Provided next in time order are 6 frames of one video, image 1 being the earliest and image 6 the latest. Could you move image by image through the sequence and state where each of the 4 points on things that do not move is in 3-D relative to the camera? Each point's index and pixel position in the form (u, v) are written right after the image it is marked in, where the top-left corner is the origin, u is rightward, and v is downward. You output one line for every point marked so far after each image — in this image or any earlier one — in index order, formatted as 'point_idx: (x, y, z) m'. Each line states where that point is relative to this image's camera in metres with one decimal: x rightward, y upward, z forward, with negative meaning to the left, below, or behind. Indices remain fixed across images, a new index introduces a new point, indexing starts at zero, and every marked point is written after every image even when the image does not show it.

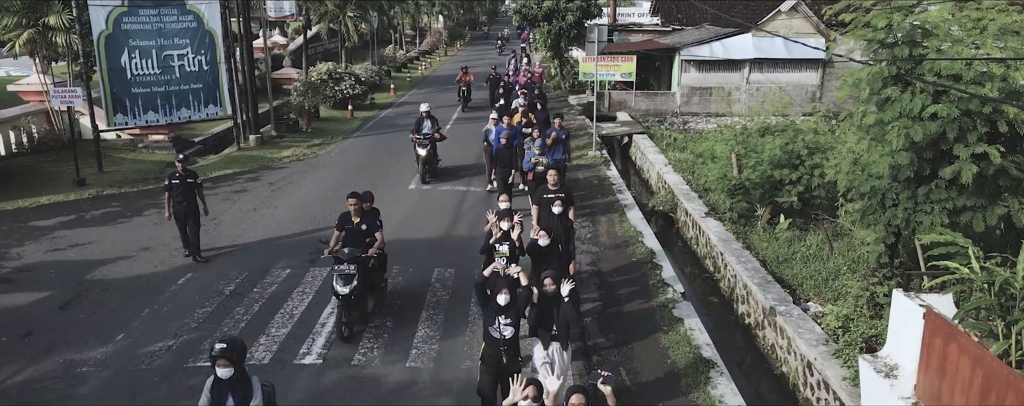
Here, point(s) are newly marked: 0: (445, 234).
0: (-1.0, -0.5, +10.9) m
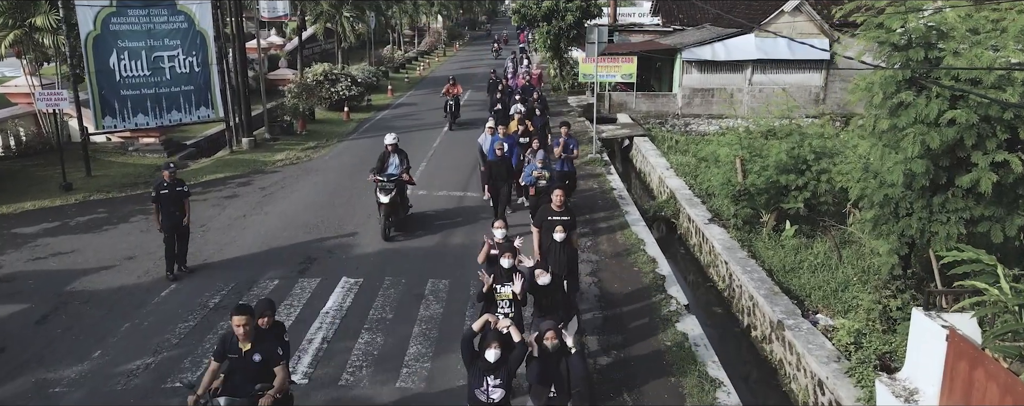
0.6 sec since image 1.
0: (-1.1, -0.6, +10.5) m
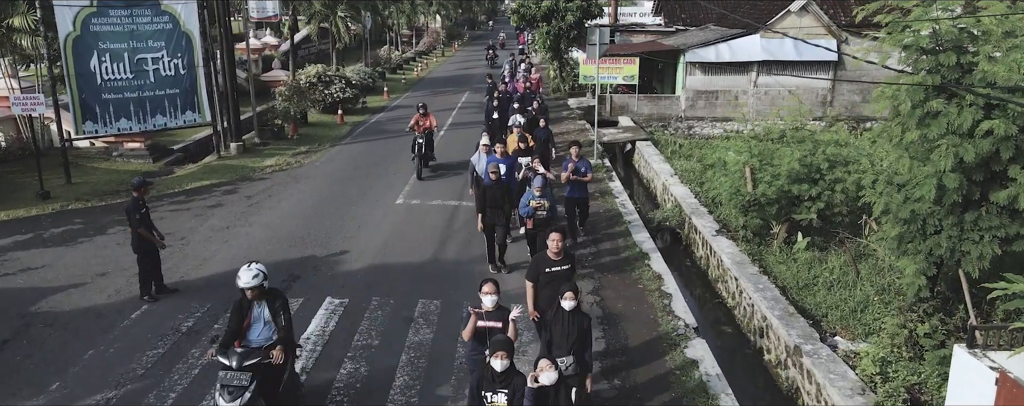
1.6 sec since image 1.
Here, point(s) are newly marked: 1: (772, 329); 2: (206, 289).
0: (-1.1, -0.8, +9.9) m
1: (+3.1, -1.5, +8.5) m
2: (-3.9, -1.1, +8.9) m
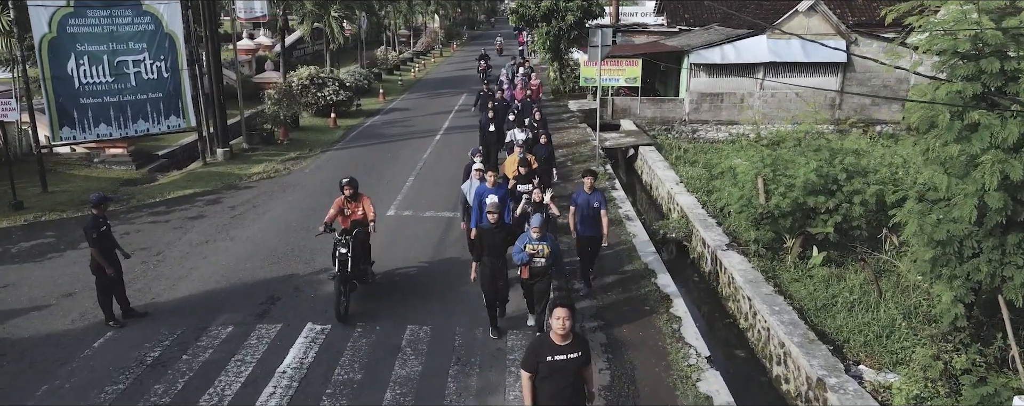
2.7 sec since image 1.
0: (-1.2, -1.0, +9.3) m
1: (+3.1, -1.7, +7.8) m
2: (-3.9, -1.3, +8.3) m
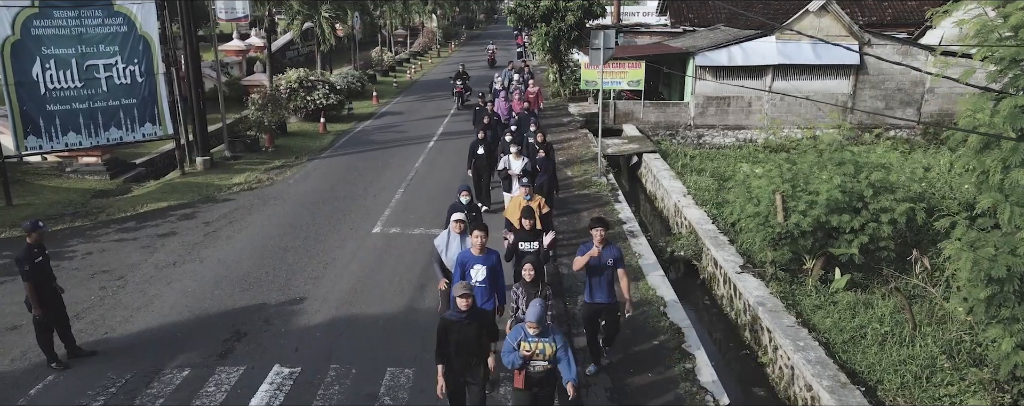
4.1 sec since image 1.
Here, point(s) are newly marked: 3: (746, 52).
0: (-1.2, -1.2, +8.4) m
1: (+3.0, -2.0, +6.9) m
2: (-4.0, -1.5, +7.4) m
3: (+6.4, +4.2, +19.6) m
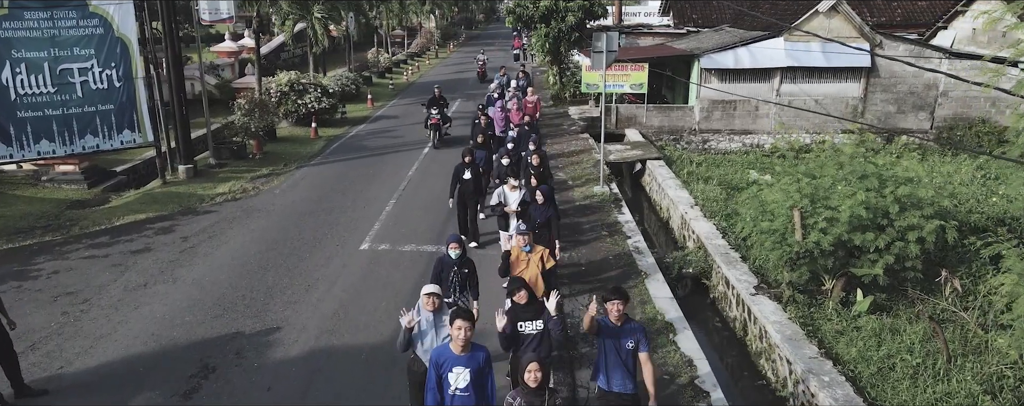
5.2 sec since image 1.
0: (-1.3, -1.4, +7.6) m
1: (+3.0, -2.2, +6.2) m
2: (-4.0, -1.8, +6.7) m
3: (+6.4, +4.0, +18.9) m
